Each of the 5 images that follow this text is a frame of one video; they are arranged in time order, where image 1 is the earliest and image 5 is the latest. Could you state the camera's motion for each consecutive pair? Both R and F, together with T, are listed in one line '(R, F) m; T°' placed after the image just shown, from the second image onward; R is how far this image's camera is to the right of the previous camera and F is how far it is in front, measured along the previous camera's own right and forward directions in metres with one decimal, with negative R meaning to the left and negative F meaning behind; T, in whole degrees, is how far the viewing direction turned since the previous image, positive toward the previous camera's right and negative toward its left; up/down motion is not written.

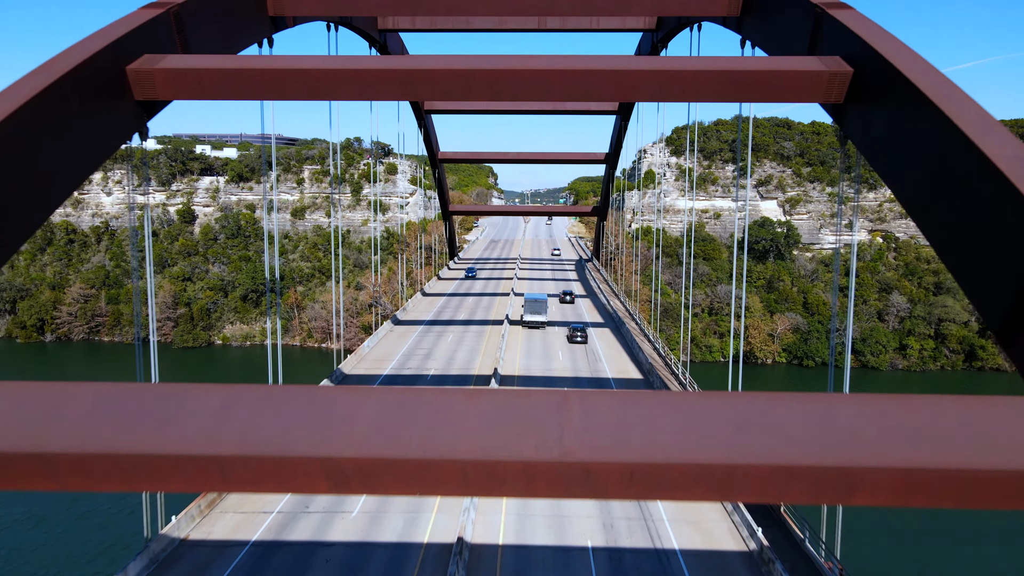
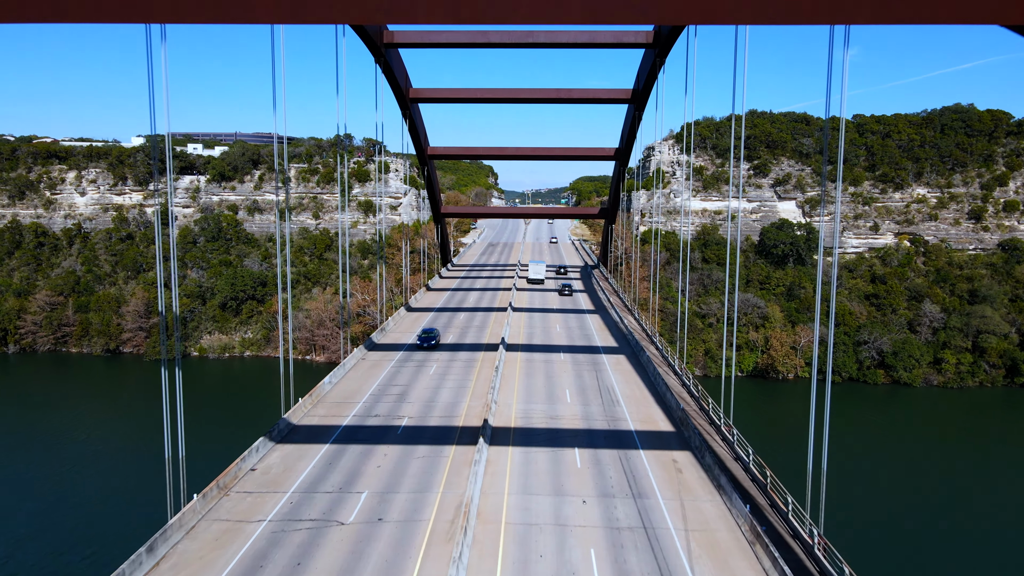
(+0.1, +3.1) m; 0°
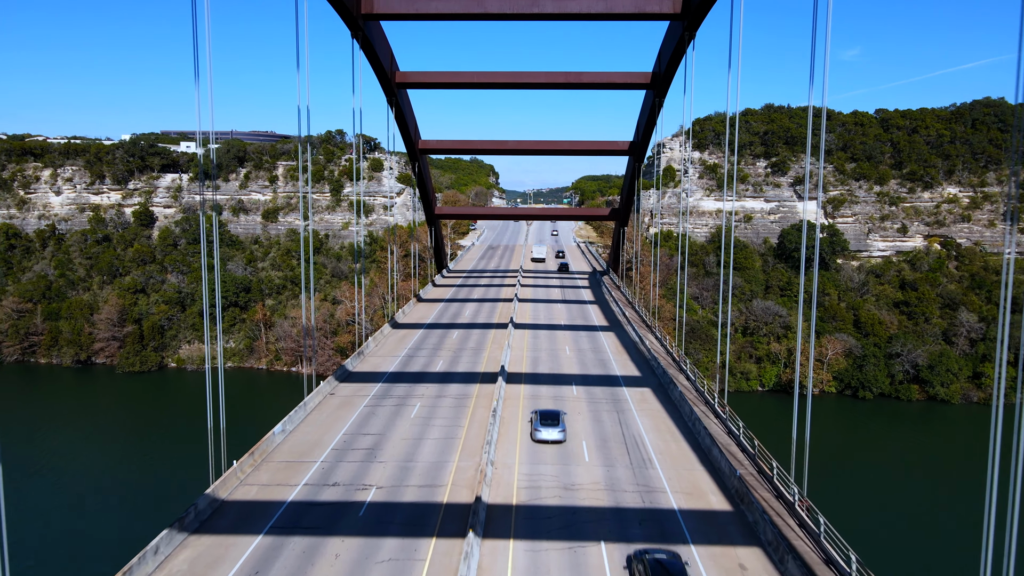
(0.0, +2.8) m; 0°
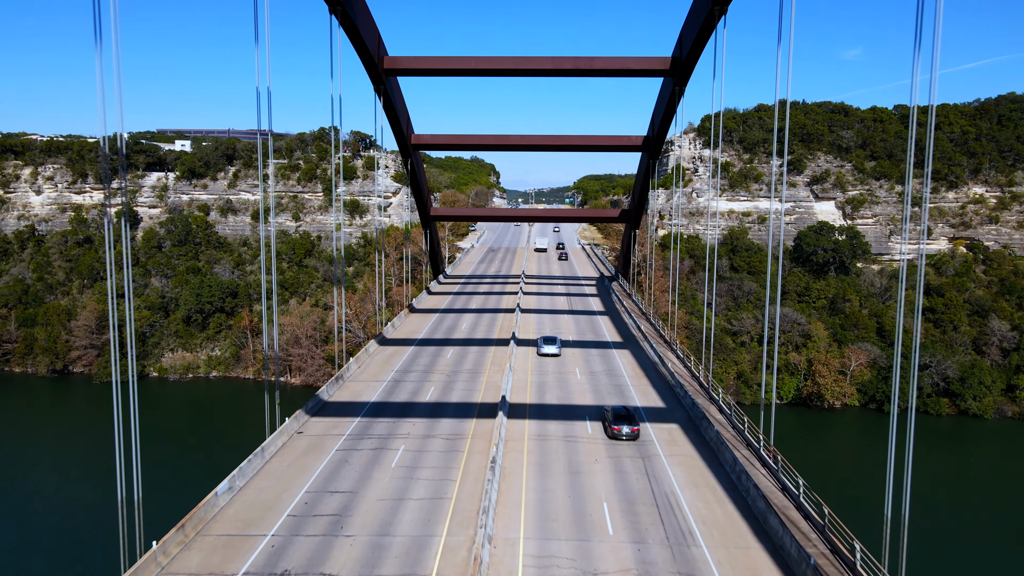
(0.0, +2.1) m; 0°
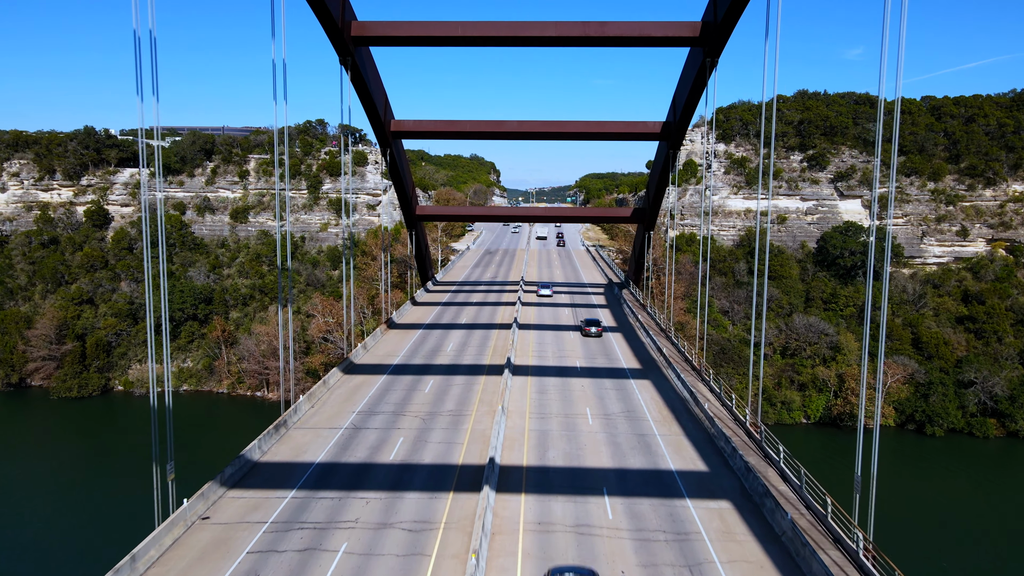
(+0.1, +3.0) m; 0°
